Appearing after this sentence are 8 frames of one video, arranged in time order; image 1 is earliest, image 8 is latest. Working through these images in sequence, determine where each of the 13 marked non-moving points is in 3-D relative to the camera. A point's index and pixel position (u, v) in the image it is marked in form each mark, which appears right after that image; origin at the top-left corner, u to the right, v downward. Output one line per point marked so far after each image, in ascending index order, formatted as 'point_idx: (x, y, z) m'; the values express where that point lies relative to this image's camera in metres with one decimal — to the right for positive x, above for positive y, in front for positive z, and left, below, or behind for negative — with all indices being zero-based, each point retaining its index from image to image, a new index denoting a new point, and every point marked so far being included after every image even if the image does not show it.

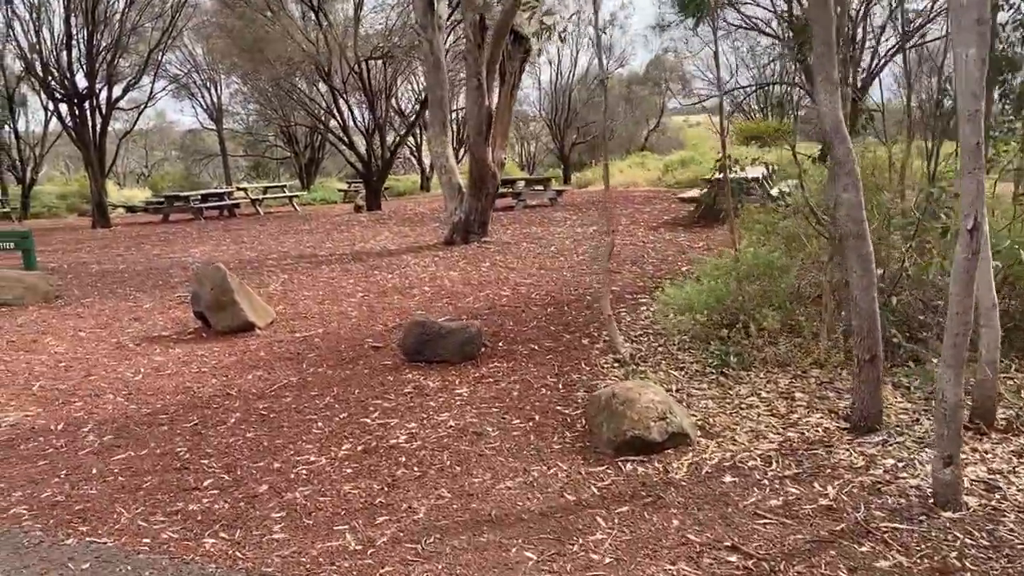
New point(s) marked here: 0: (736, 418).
0: (+1.0, -0.6, +3.6) m
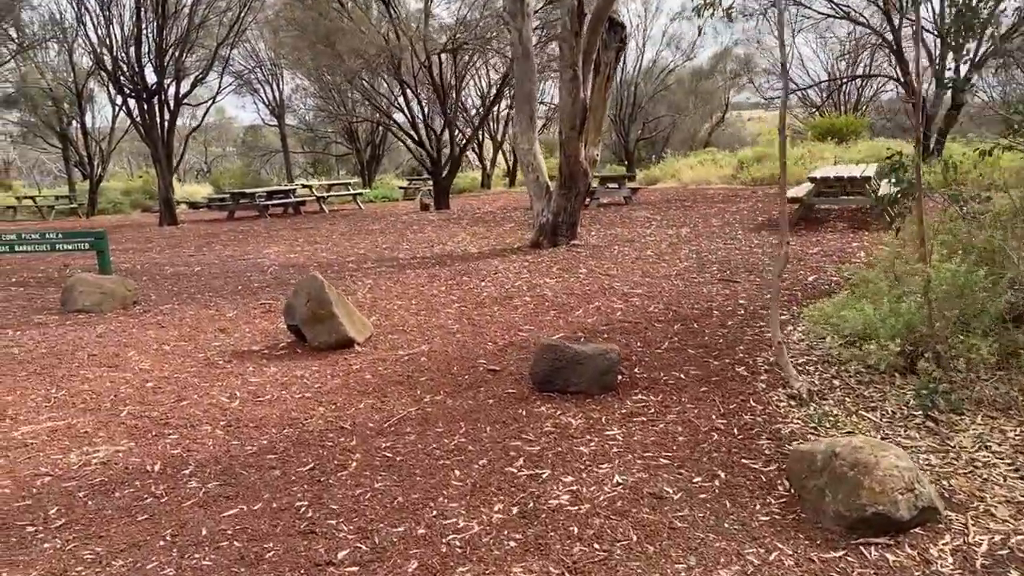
0: (+1.7, -0.7, +2.9) m
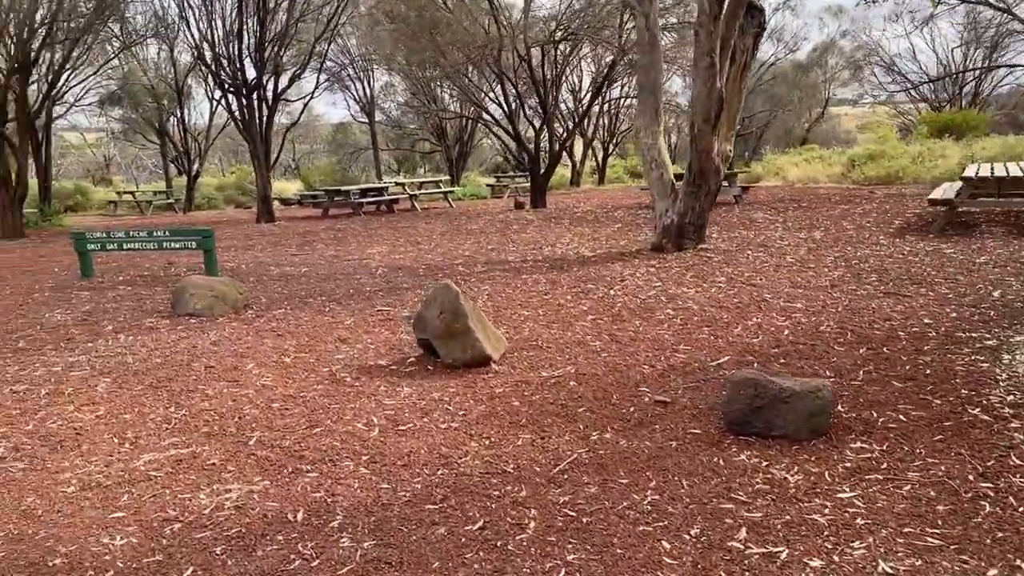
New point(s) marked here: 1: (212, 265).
0: (+2.4, -0.8, +2.1) m
1: (-3.1, +0.2, +8.2) m
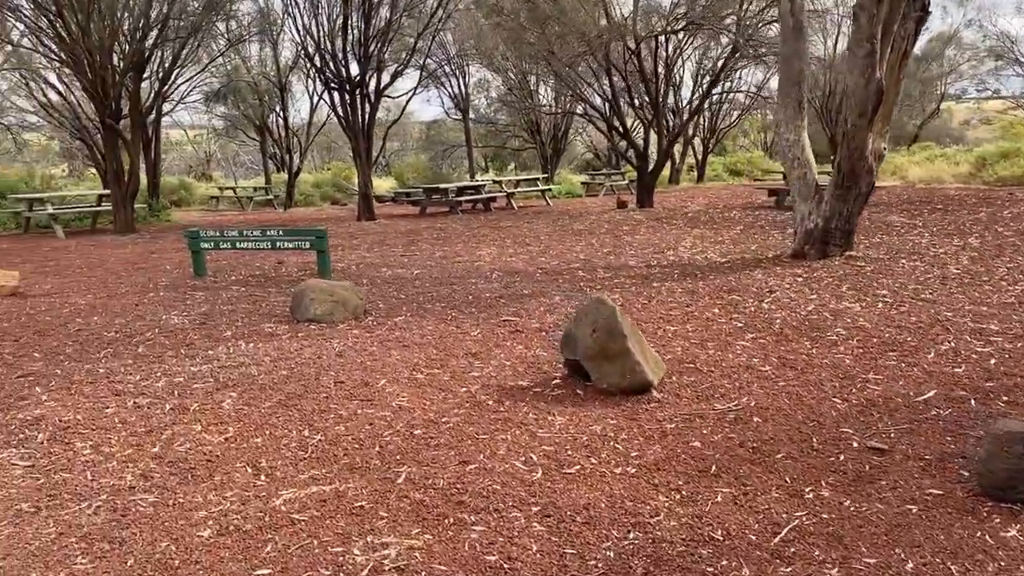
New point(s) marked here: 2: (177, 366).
0: (+2.9, -1.0, +1.3) m
1: (-1.8, +0.2, +7.9) m
2: (-2.0, -0.5, +4.9) m
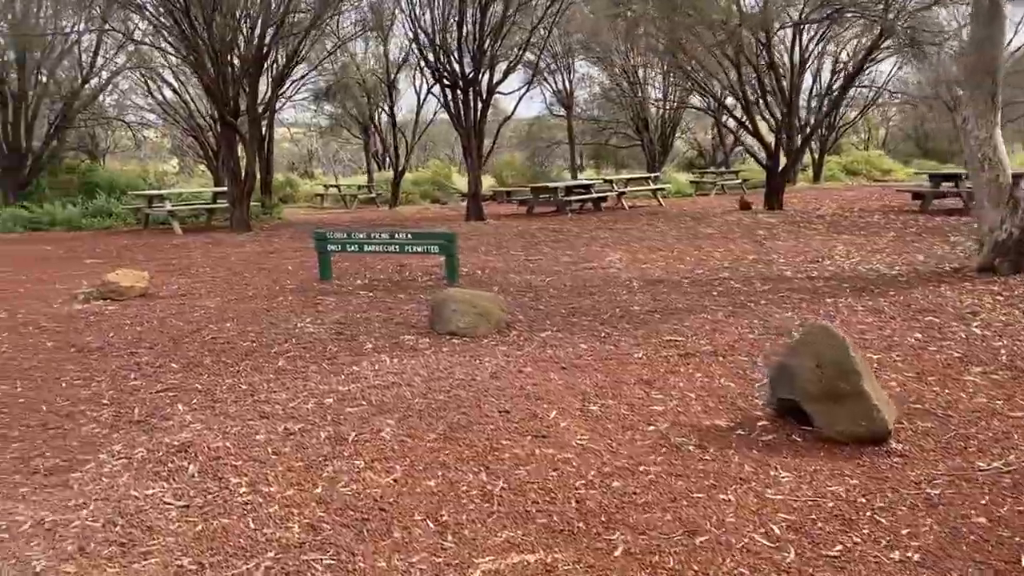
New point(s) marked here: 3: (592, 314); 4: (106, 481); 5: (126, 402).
0: (+3.5, -1.1, +0.4) m
1: (-0.5, +0.2, +7.5) m
2: (-1.1, -0.5, +4.5) m
3: (+0.6, -0.2, +6.0) m
4: (-1.7, -0.8, +3.3) m
5: (-2.1, -0.6, +4.3) m
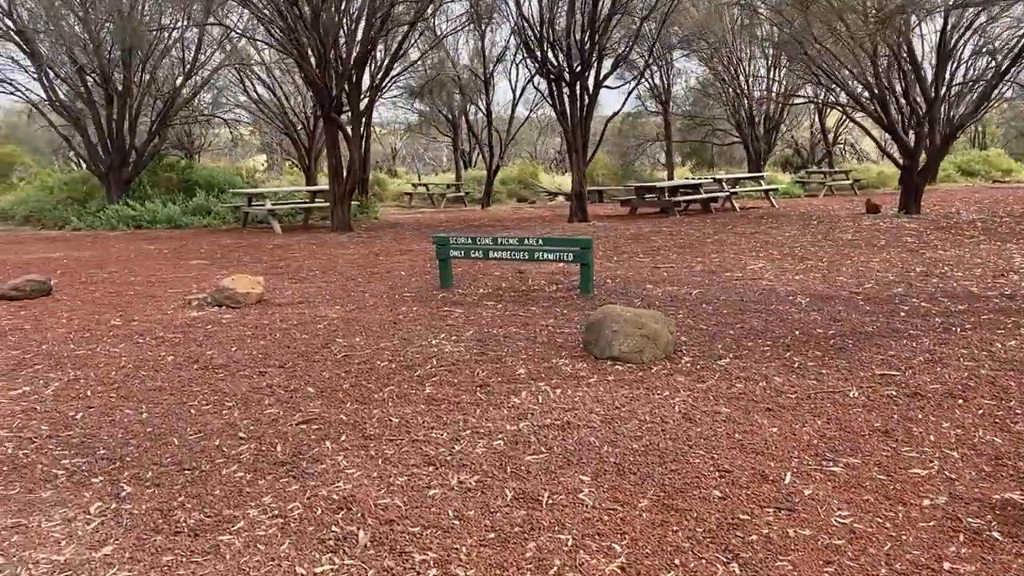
0: (+4.0, -1.3, -0.6) m
1: (+0.7, +0.1, +6.8) m
2: (-0.1, -0.6, +3.8) m
3: (+1.7, -0.3, +5.3) m
4: (-0.8, -0.9, +2.7) m
5: (-1.1, -0.7, +3.8) m
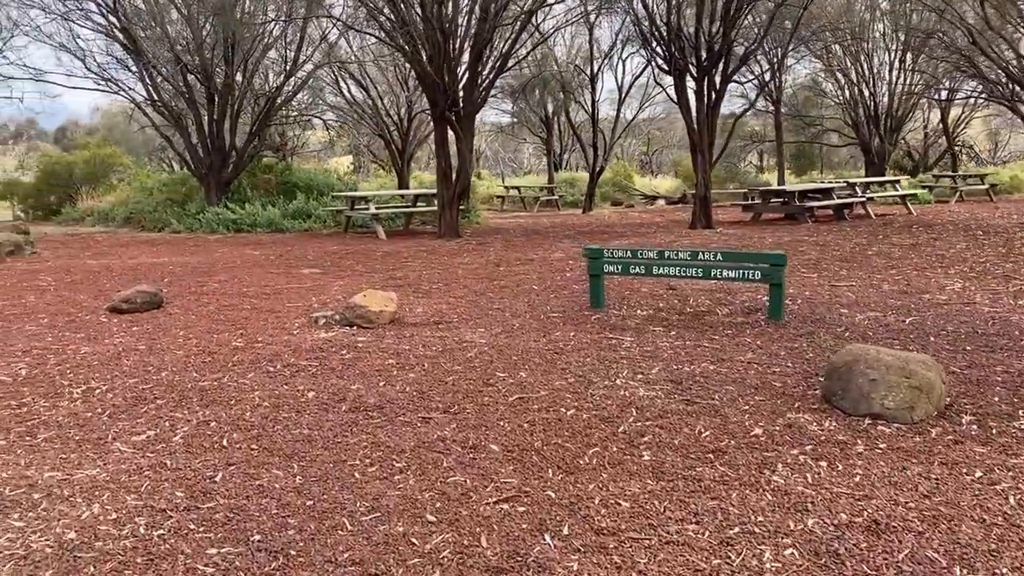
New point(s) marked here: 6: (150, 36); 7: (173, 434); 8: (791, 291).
0: (+4.6, -1.5, -1.9) m
1: (+1.9, -0.1, +5.7) m
2: (+0.9, -0.8, +2.9) m
3: (+2.8, -0.5, +4.1) m
4: (0.0, -1.0, +1.8) m
5: (-0.2, -0.8, +2.9) m
6: (-6.5, +4.5, +14.3) m
7: (-1.6, -0.7, +3.9) m
8: (+2.4, 0.0, +7.0) m
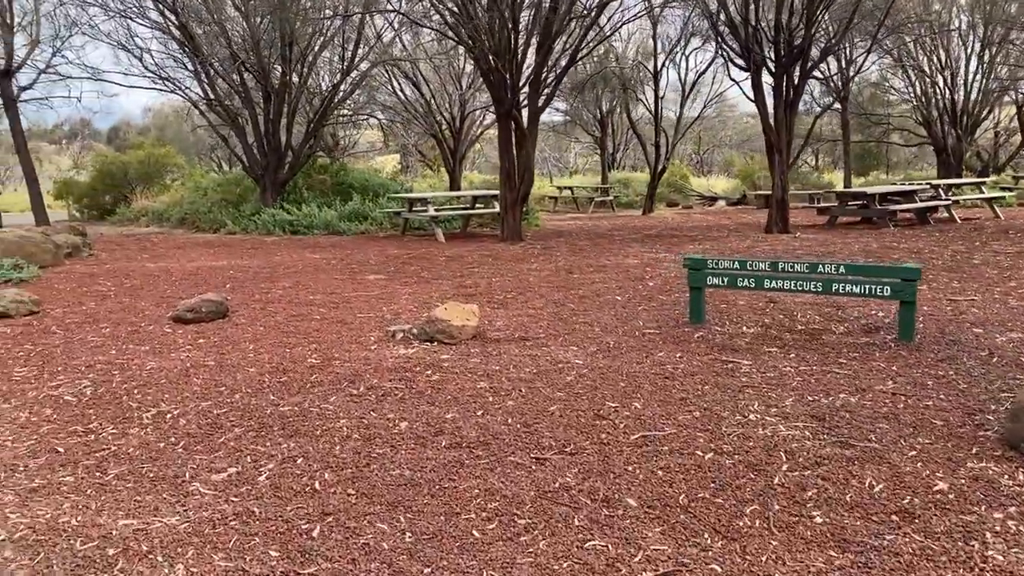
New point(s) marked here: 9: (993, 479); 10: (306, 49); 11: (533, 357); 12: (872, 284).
0: (+4.8, -1.6, -2.6) m
1: (+2.5, -0.2, +5.1) m
2: (+1.3, -0.9, +2.3) m
3: (+3.3, -0.6, +3.5) m
4: (+0.5, -1.1, +1.3) m
5: (+0.3, -0.9, +2.3) m
6: (-5.3, +4.5, +14.1) m
7: (-1.1, -0.8, +3.4) m
8: (+3.1, -0.2, +6.4) m
9: (+1.9, -0.7, +3.1) m
10: (-3.8, +4.4, +14.9) m
11: (+0.1, -0.4, +5.1) m
12: (+2.3, +0.1, +5.2) m
